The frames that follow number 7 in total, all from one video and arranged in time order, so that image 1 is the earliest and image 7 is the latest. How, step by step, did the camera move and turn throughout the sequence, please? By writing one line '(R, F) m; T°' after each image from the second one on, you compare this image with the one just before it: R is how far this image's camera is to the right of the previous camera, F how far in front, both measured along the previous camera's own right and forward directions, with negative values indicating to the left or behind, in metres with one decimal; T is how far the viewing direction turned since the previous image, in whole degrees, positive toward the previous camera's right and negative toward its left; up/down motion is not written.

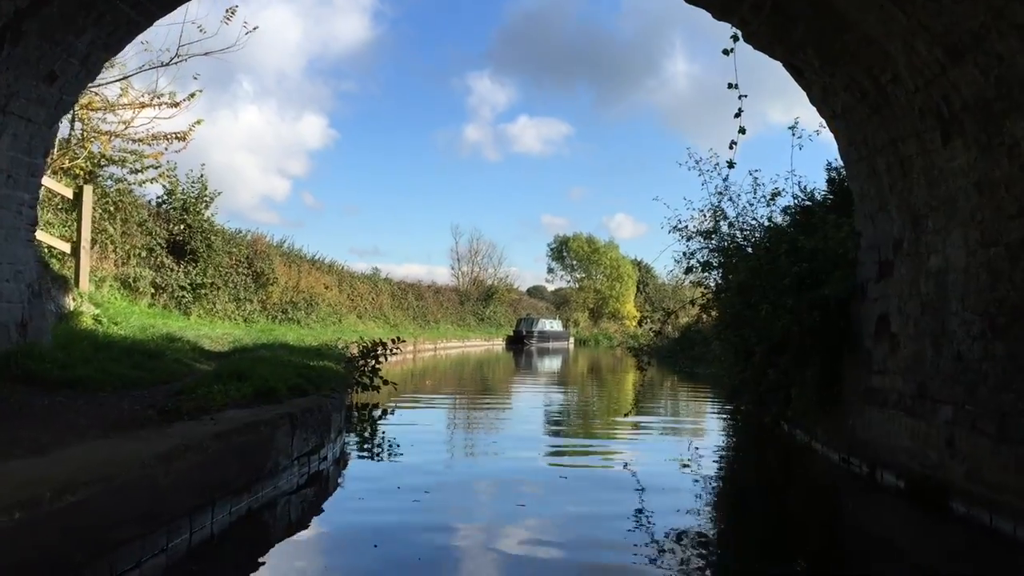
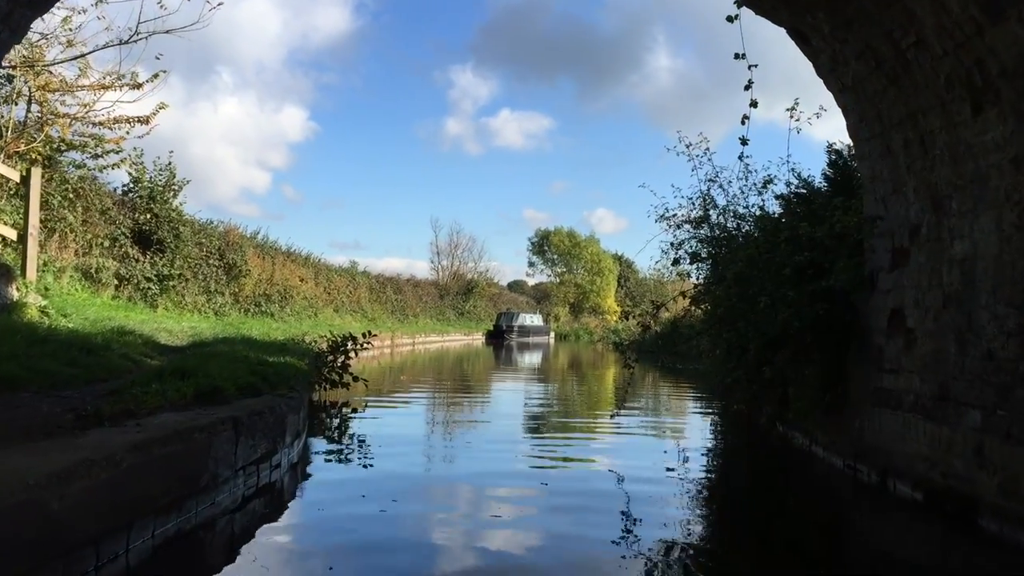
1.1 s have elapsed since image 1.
(0.0, +0.7) m; +1°
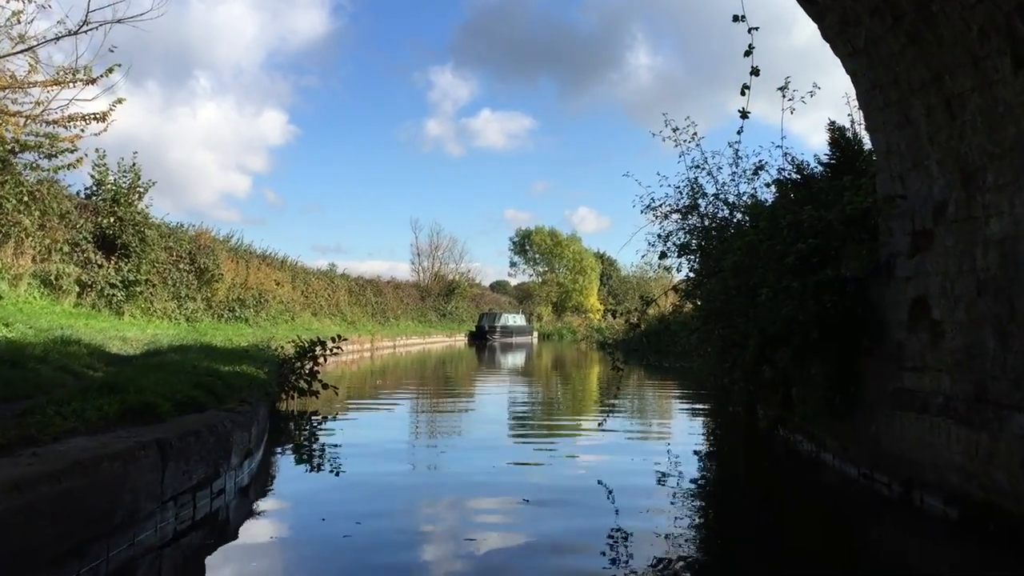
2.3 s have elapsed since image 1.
(+0.1, +0.7) m; +1°
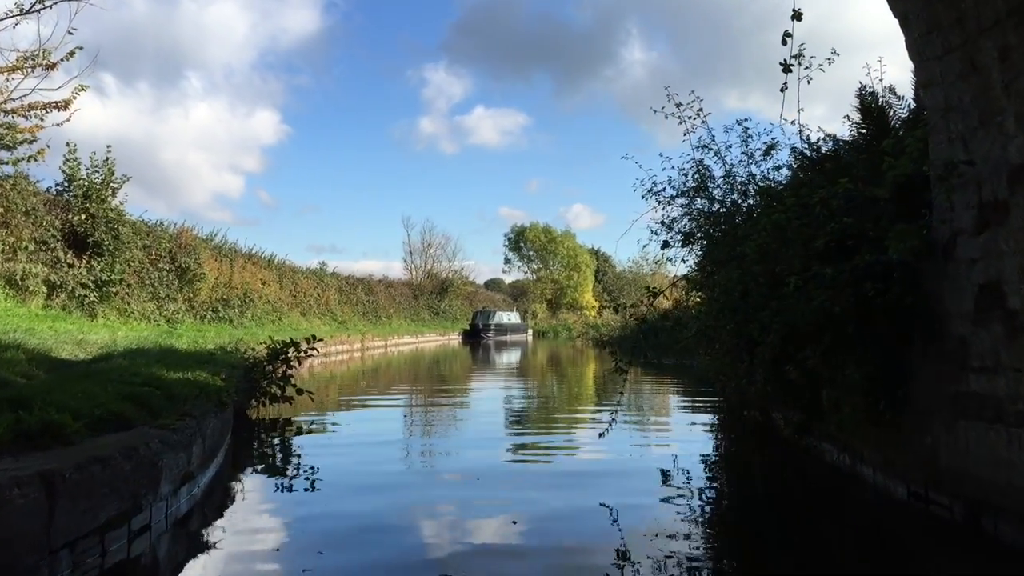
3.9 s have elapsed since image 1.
(+0.1, +1.0) m; 0°
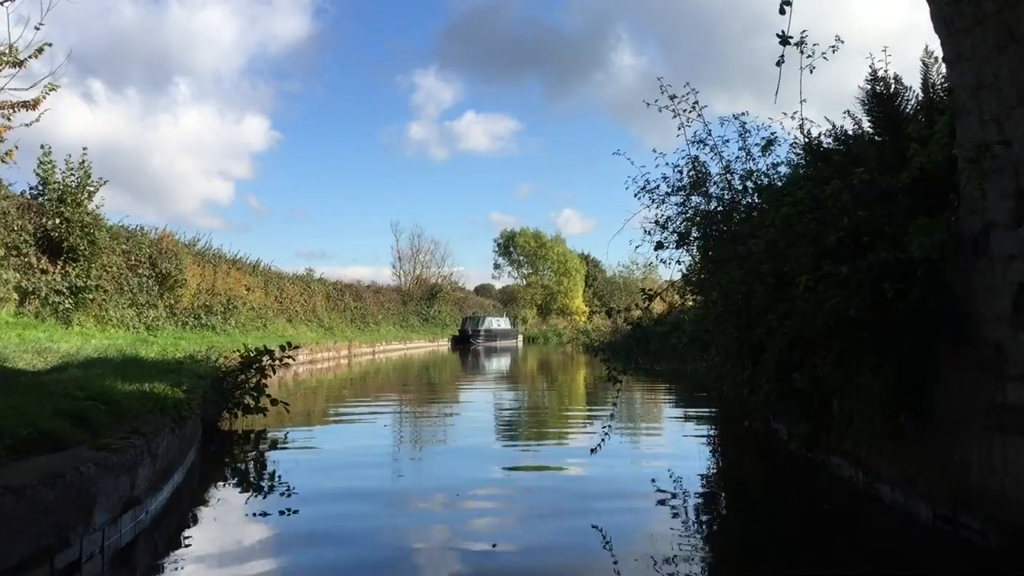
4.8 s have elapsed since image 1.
(+0.1, +0.5) m; +1°
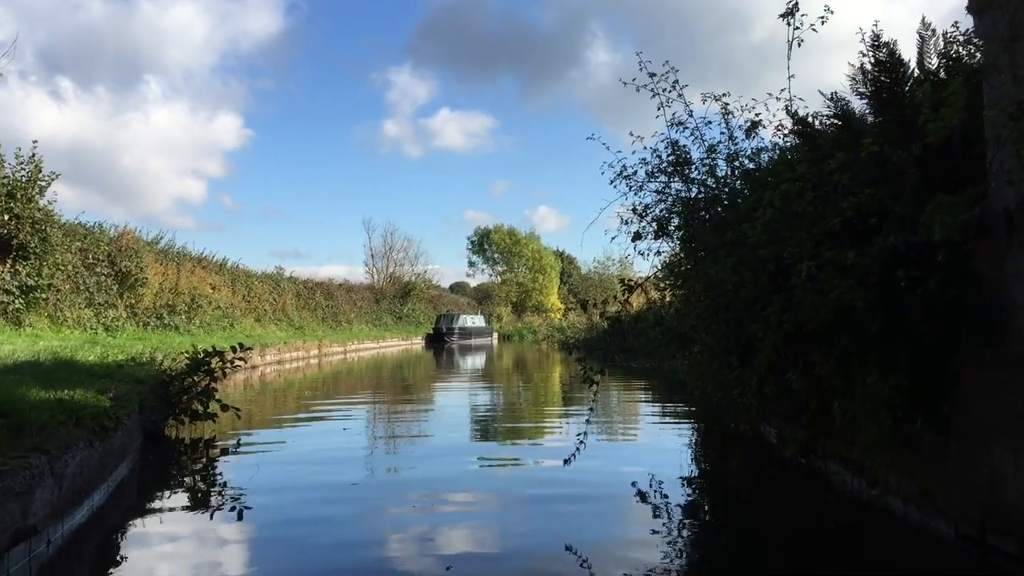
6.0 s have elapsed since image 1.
(+0.1, +0.7) m; +2°
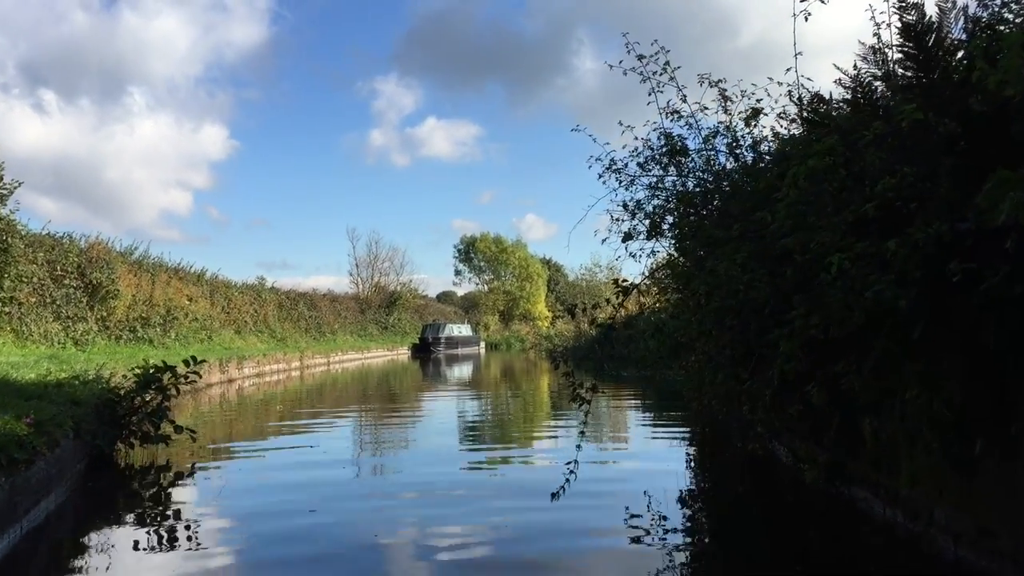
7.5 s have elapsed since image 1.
(+0.1, +0.8) m; +1°
